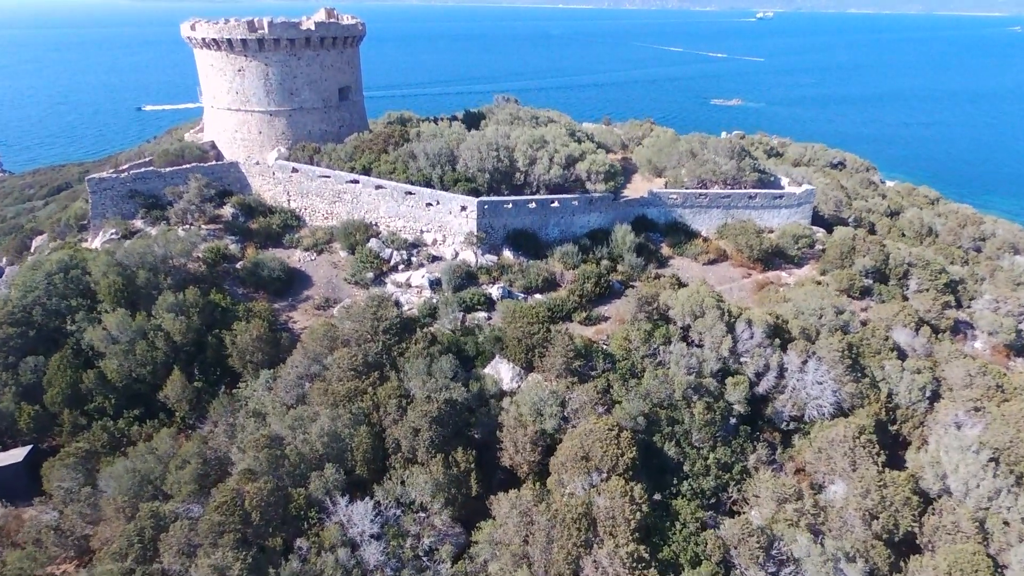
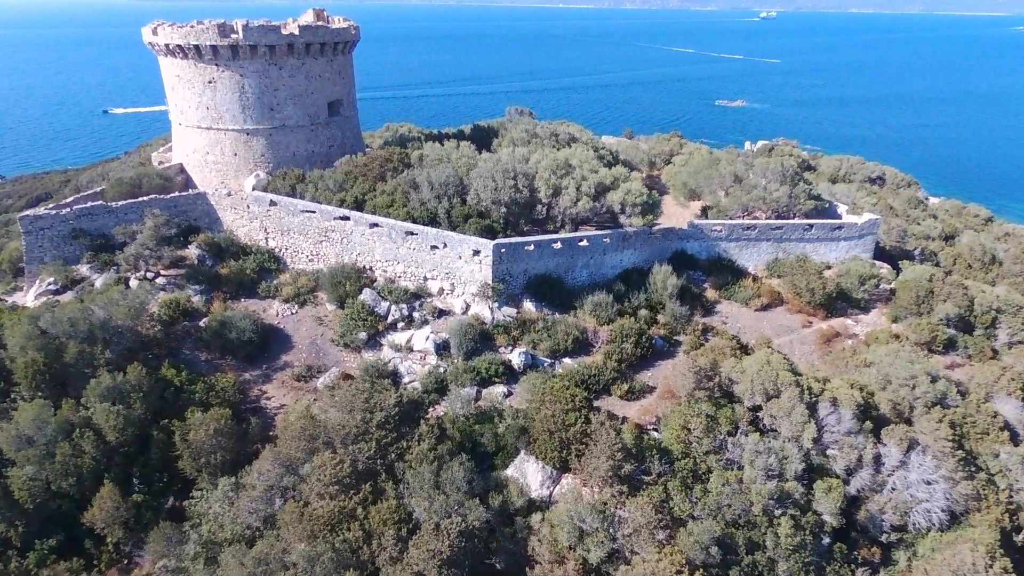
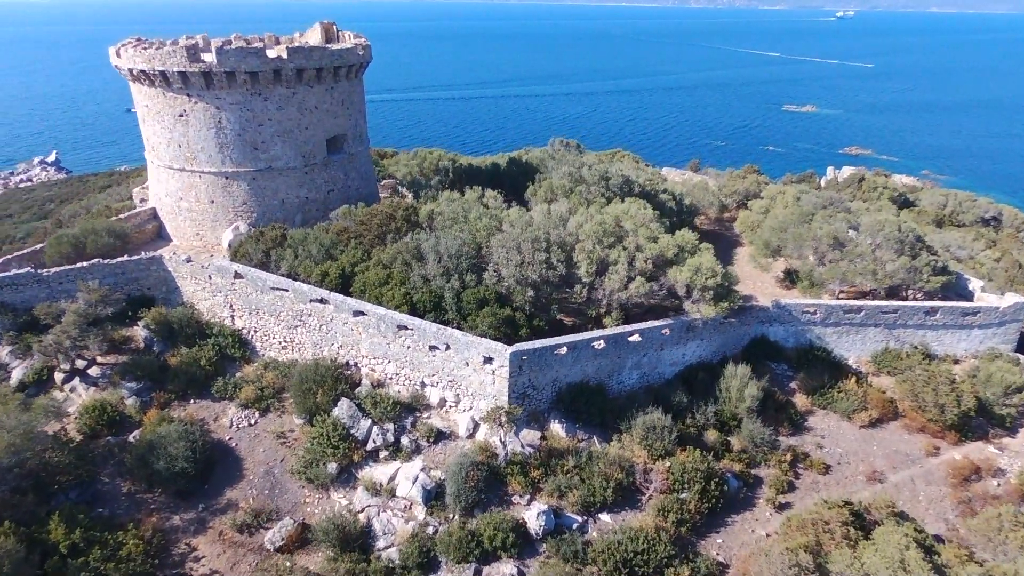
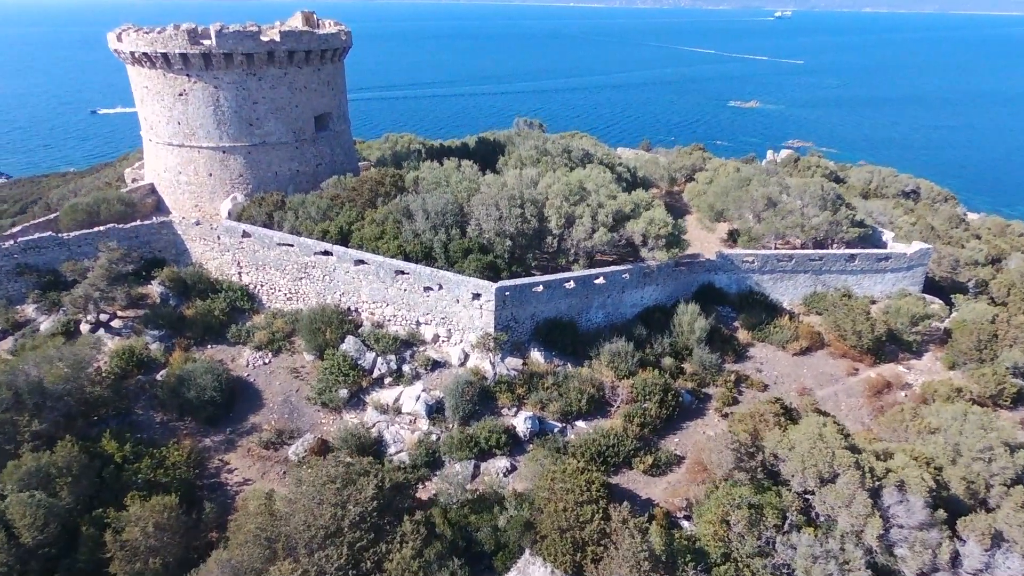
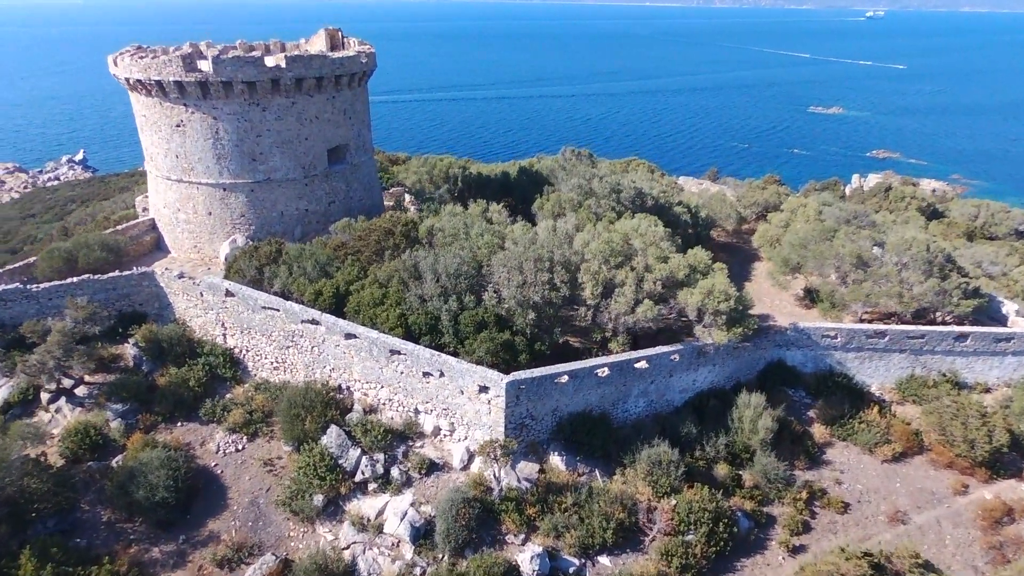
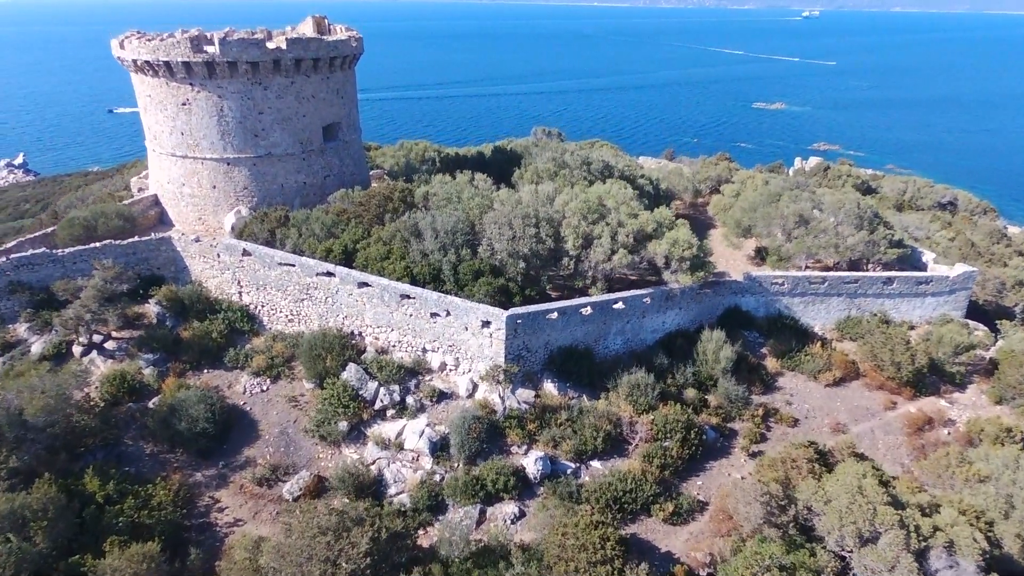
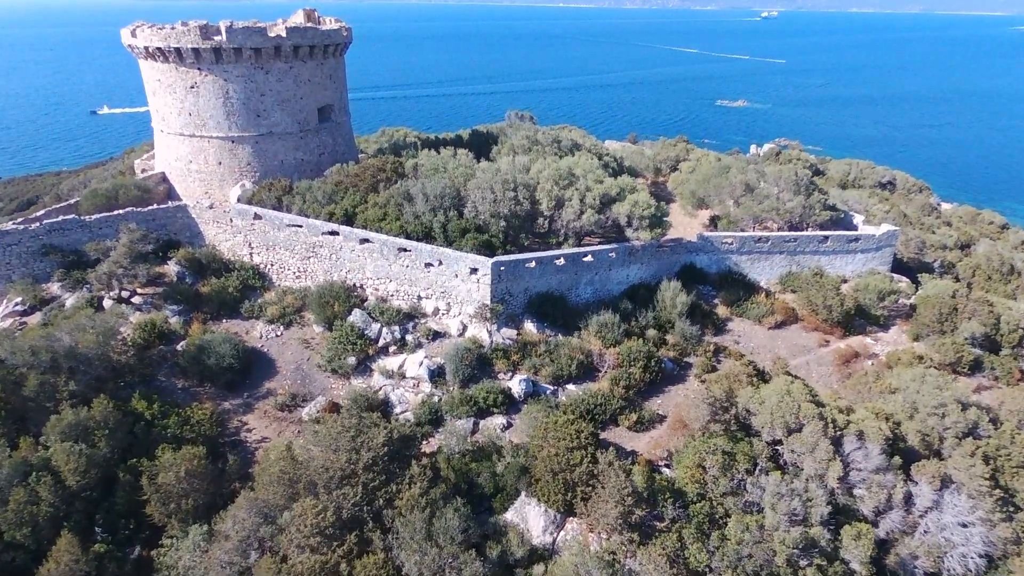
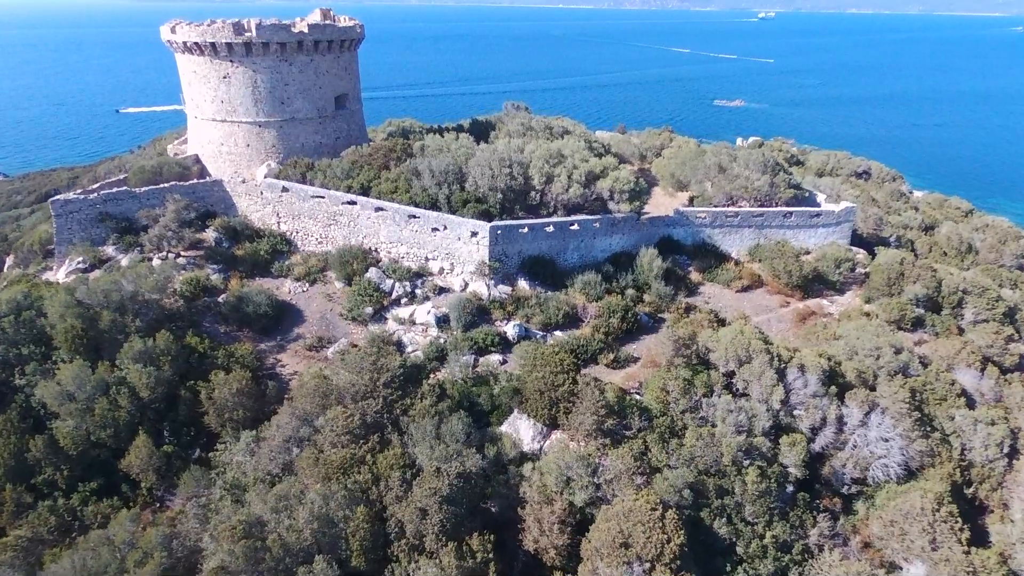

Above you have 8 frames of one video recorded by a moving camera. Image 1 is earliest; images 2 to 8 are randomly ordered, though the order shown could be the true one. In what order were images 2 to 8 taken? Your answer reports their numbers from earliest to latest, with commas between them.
8, 2, 7, 4, 6, 3, 5
